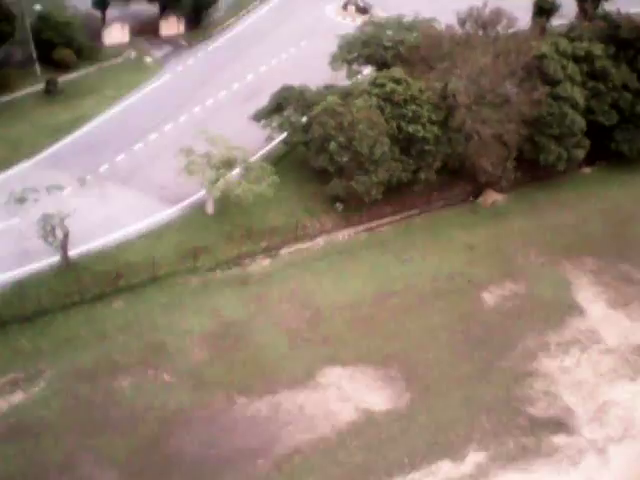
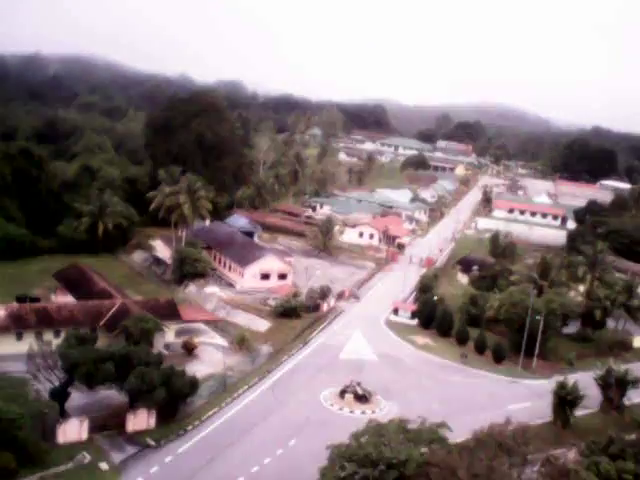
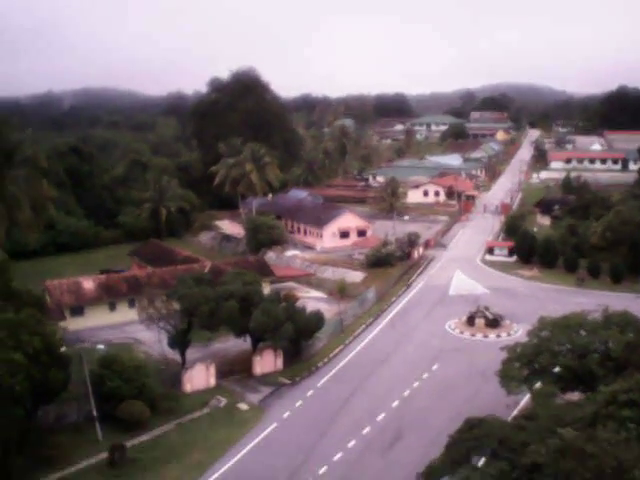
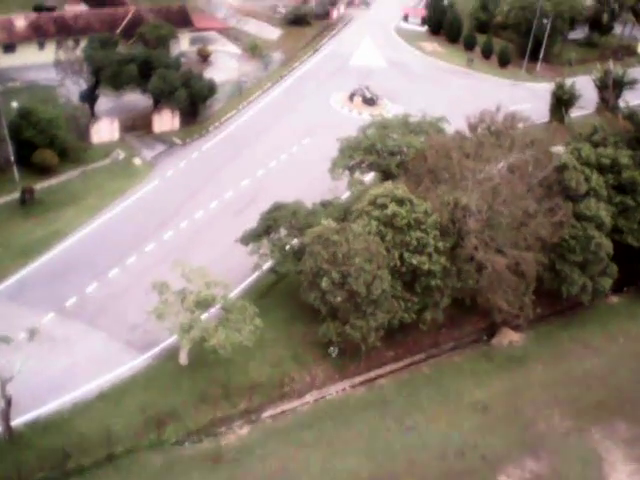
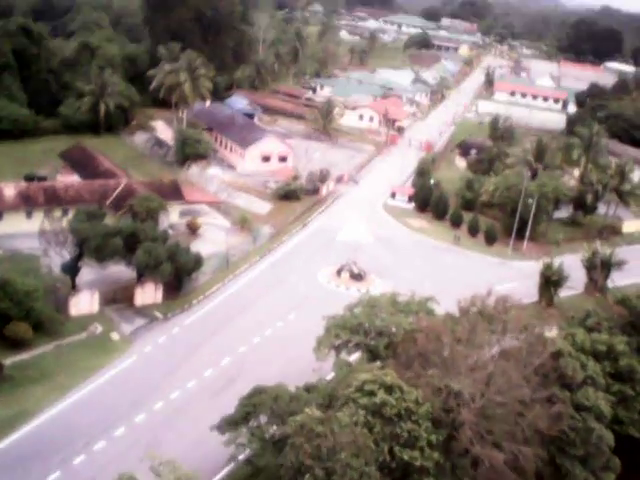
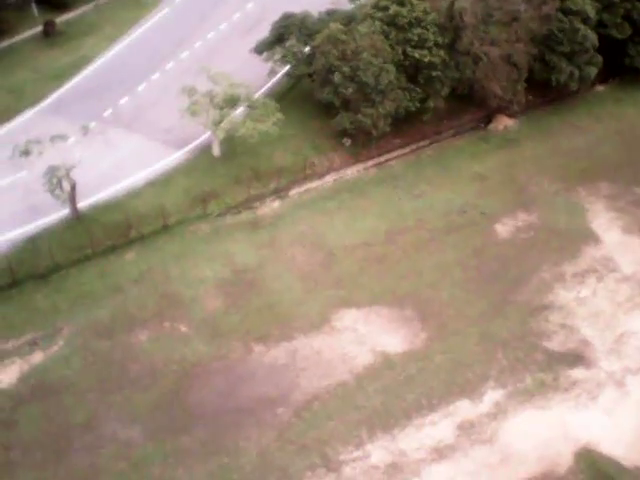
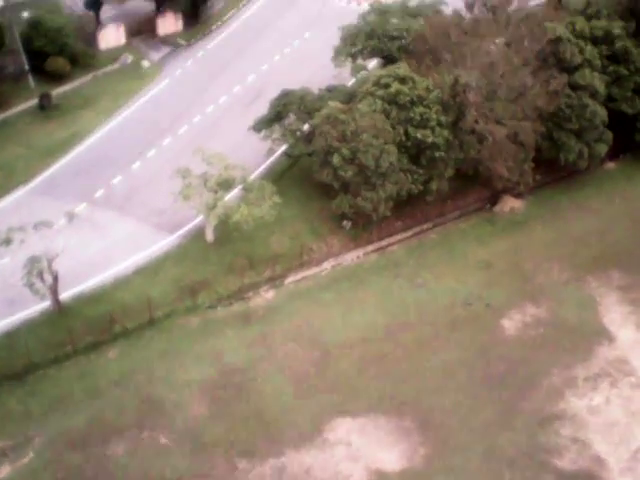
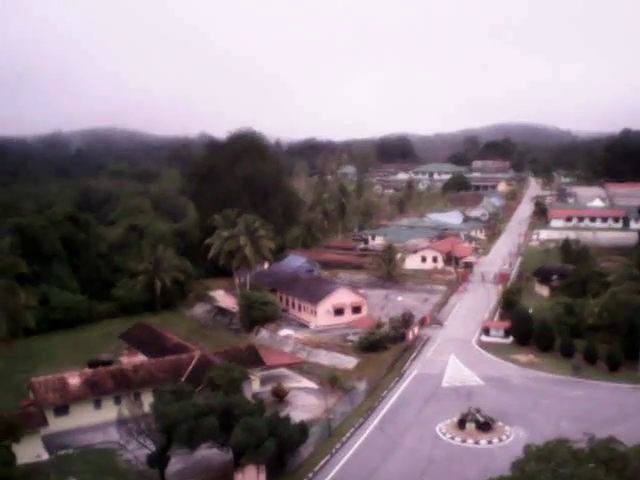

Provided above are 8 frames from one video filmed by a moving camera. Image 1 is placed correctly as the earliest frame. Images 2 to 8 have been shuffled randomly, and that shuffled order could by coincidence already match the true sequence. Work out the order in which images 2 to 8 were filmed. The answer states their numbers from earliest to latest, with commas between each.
6, 7, 4, 5, 2, 8, 3
